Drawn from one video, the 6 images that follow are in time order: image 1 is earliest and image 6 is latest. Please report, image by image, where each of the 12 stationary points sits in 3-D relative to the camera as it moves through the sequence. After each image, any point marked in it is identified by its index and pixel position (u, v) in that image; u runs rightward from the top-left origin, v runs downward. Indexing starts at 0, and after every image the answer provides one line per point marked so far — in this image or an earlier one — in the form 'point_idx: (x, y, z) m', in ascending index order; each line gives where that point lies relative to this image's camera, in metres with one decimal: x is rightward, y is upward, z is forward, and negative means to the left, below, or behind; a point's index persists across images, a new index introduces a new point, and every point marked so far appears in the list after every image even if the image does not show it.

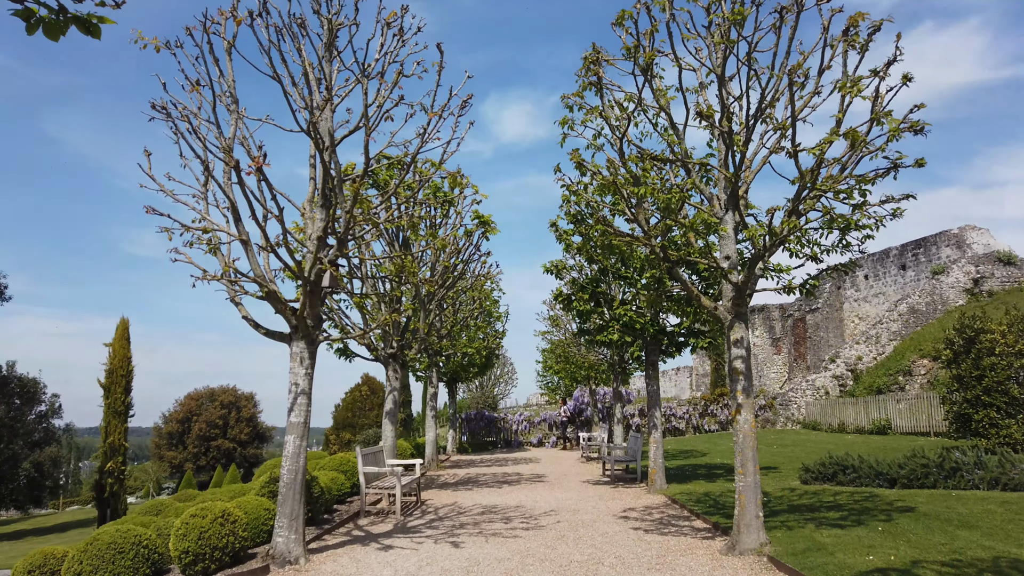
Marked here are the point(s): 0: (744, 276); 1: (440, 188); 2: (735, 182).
0: (+2.1, +0.1, +7.0) m
1: (-1.2, +1.6, +12.2) m
2: (+2.1, +1.0, +7.0) m
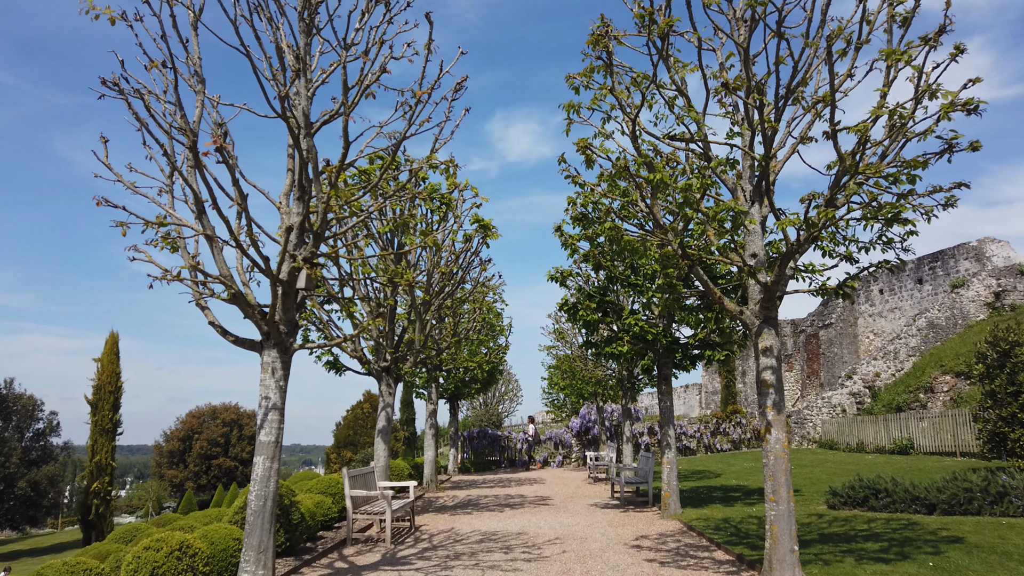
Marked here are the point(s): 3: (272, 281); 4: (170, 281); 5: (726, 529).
0: (+2.1, +0.1, +6.2) m
1: (-1.1, +1.5, +11.4) m
2: (+2.1, +1.0, +6.1) m
3: (-1.8, 0.0, +5.8) m
4: (-2.8, 0.0, +6.2) m
5: (+2.6, -2.9, +9.3) m
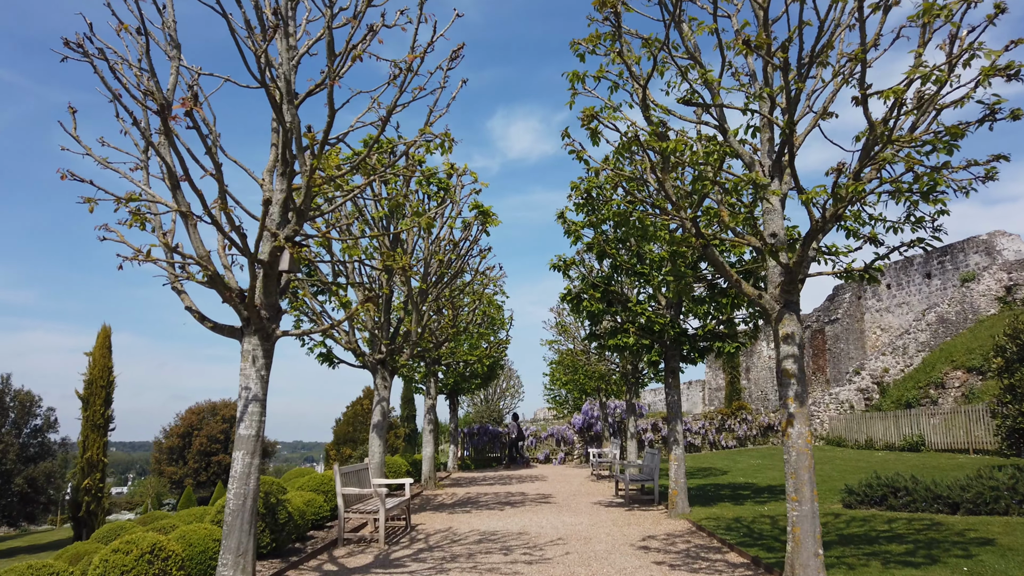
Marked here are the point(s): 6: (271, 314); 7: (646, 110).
0: (+2.1, +0.2, +5.7) m
1: (-1.1, +1.7, +10.9) m
2: (+2.1, +1.1, +5.7) m
3: (-1.8, +0.2, +5.4) m
4: (-2.8, +0.2, +5.7) m
5: (+2.6, -2.8, +8.8) m
6: (-1.9, -0.2, +6.1) m
7: (+1.1, +1.5, +6.4) m
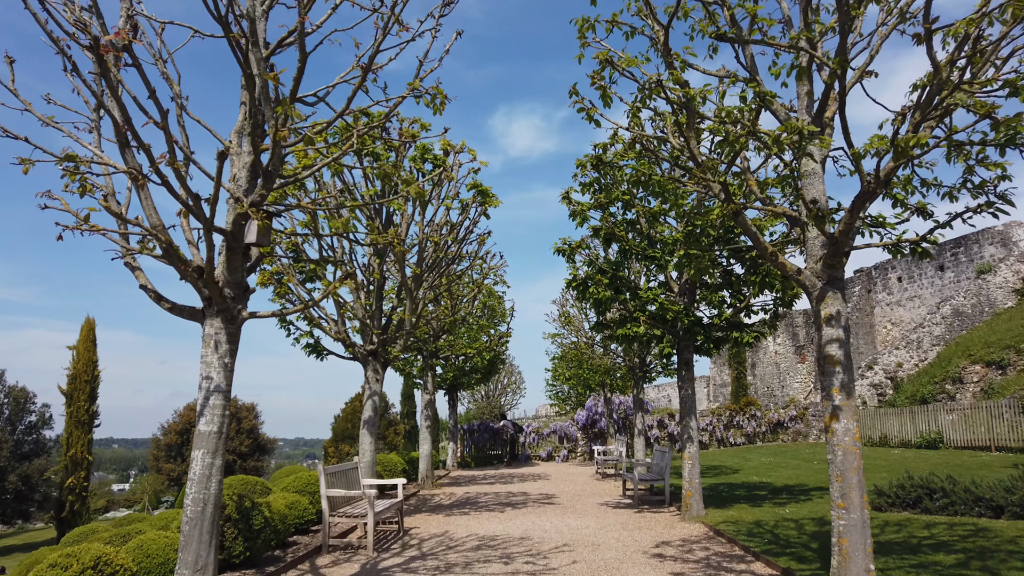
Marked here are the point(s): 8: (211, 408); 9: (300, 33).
0: (+2.1, +0.4, +4.9) m
1: (-1.1, +1.9, +10.2) m
2: (+2.1, +1.3, +4.9) m
3: (-1.8, +0.3, +4.6) m
4: (-2.7, +0.4, +4.9) m
5: (+2.6, -2.6, +8.0) m
6: (-1.9, 0.0, +5.3) m
7: (+1.1, +1.7, +5.6) m
8: (-2.0, -0.8, +5.1) m
9: (-1.4, +1.7, +5.2) m
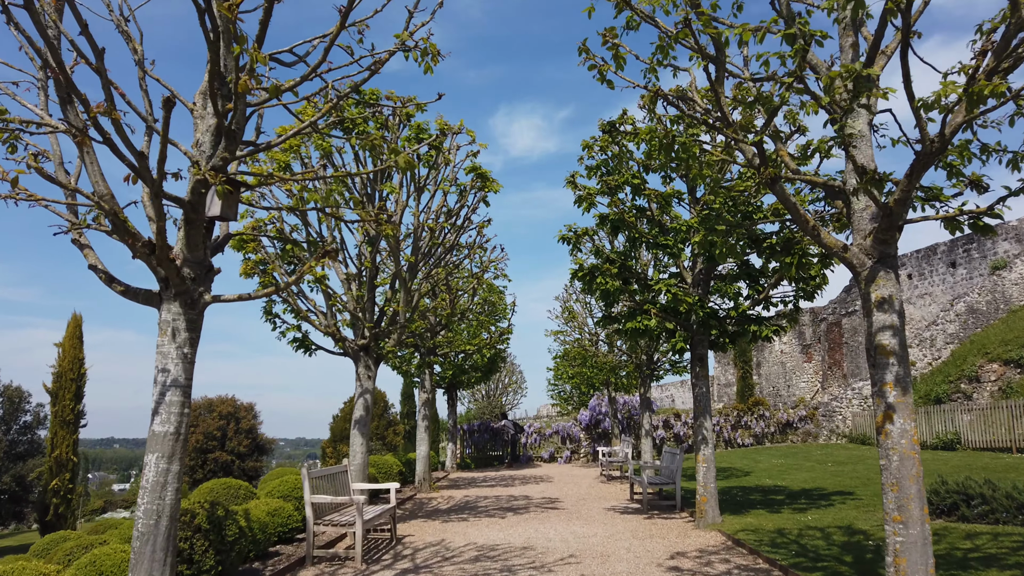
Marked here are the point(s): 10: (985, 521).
0: (+2.1, +0.5, +4.2) m
1: (-1.1, +2.0, +9.5) m
2: (+2.1, +1.4, +4.2) m
3: (-1.8, +0.5, +3.9) m
4: (-2.7, +0.5, +4.2) m
5: (+2.6, -2.5, +7.4) m
6: (-1.9, +0.1, +4.6) m
7: (+1.1, +1.8, +4.9) m
8: (-2.0, -0.7, +4.5) m
9: (-1.4, +1.9, +4.6) m
10: (+4.8, -2.3, +7.7) m
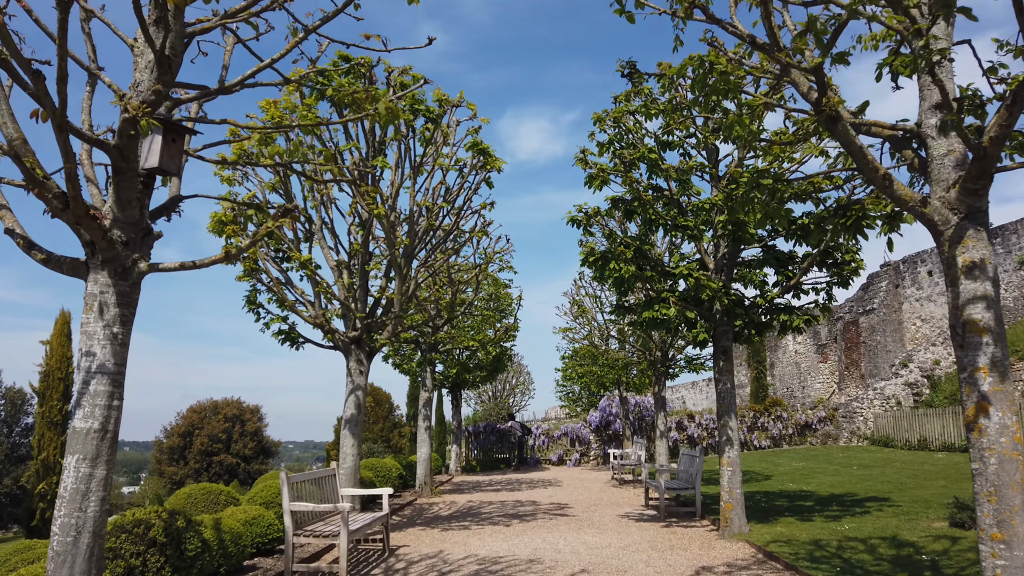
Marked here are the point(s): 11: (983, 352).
0: (+2.1, +0.7, +3.4) m
1: (-1.0, +2.1, +8.7) m
2: (+2.1, +1.6, +3.3) m
3: (-1.8, +0.6, +3.1) m
4: (-2.7, +0.6, +3.4) m
5: (+2.7, -2.3, +6.5) m
6: (-1.9, +0.3, +3.8) m
7: (+1.1, +2.0, +4.1) m
8: (-2.0, -0.5, +3.7) m
9: (-1.4, +2.0, +3.8) m
10: (+4.8, -2.2, +6.8) m
11: (+2.1, -0.3, +3.4) m
